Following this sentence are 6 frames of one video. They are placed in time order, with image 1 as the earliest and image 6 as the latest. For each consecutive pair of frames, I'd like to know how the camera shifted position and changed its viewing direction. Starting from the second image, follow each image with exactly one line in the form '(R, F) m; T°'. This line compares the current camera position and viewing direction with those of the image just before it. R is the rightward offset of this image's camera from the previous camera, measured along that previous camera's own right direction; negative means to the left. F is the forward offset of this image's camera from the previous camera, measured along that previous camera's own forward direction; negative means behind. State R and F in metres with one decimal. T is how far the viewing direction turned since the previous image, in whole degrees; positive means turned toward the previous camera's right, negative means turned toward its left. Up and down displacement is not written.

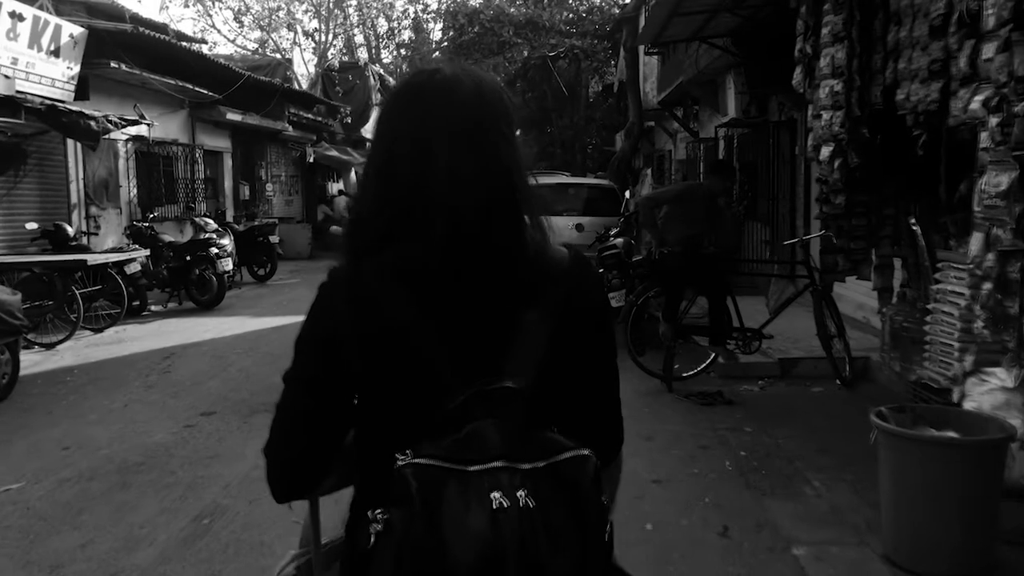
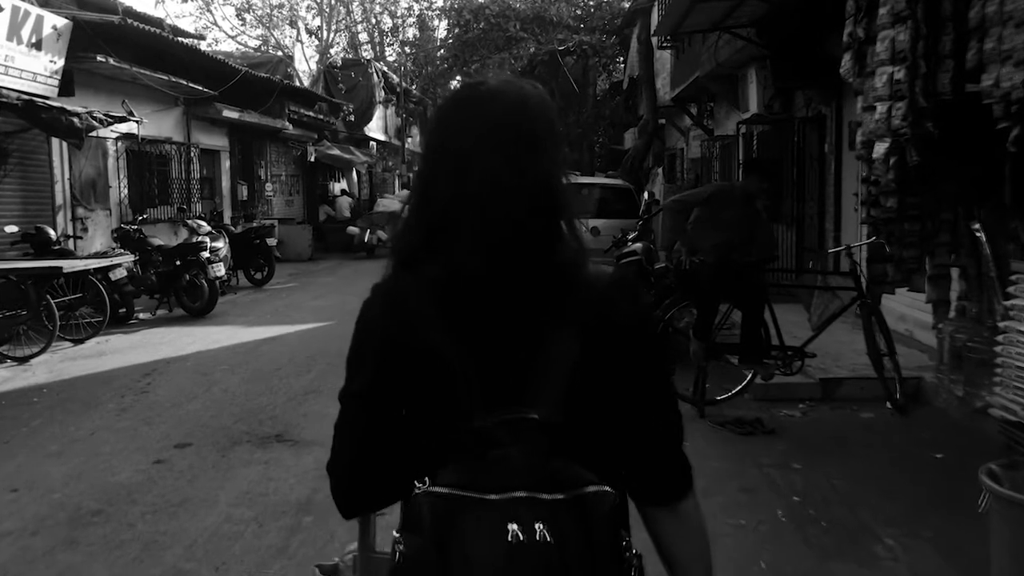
(0.0, +0.7) m; 0°
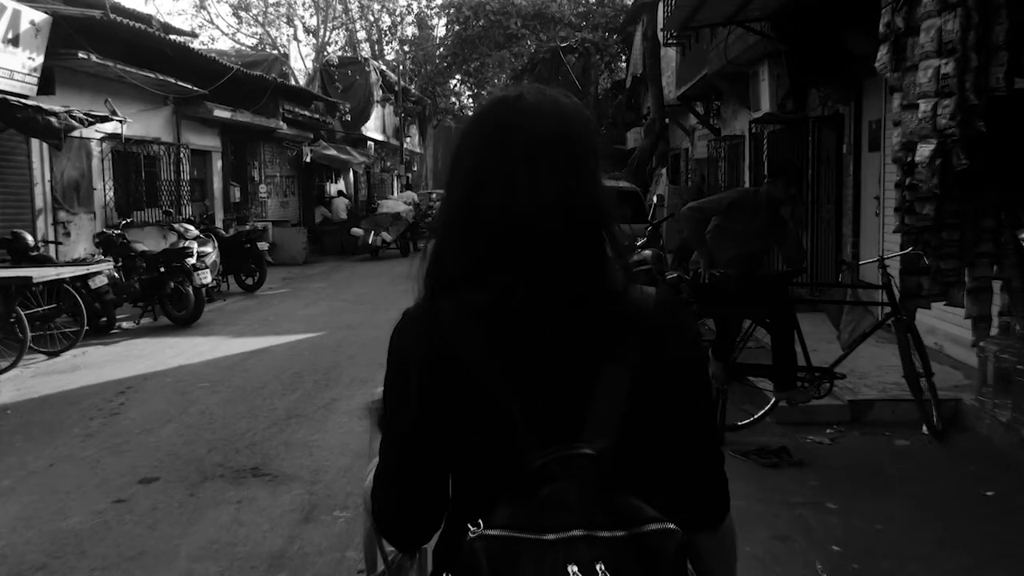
(0.0, +0.5) m; 0°
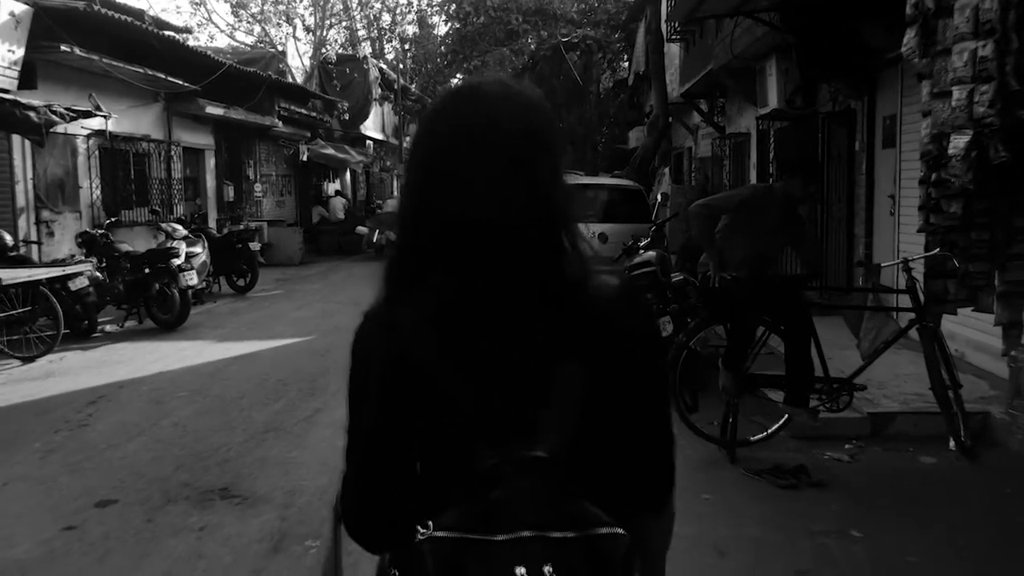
(0.0, +0.4) m; 0°
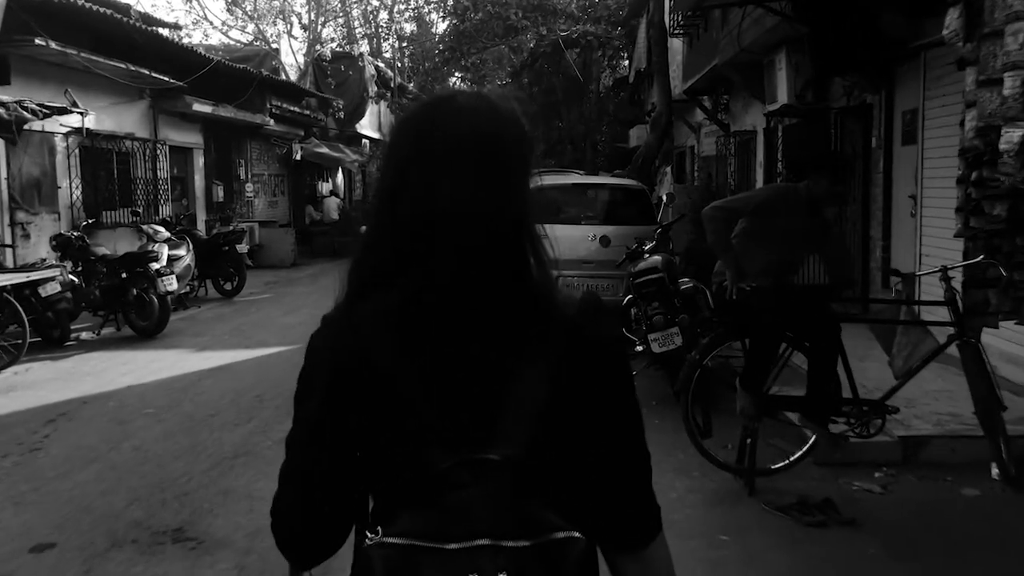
(0.0, +0.5) m; 0°
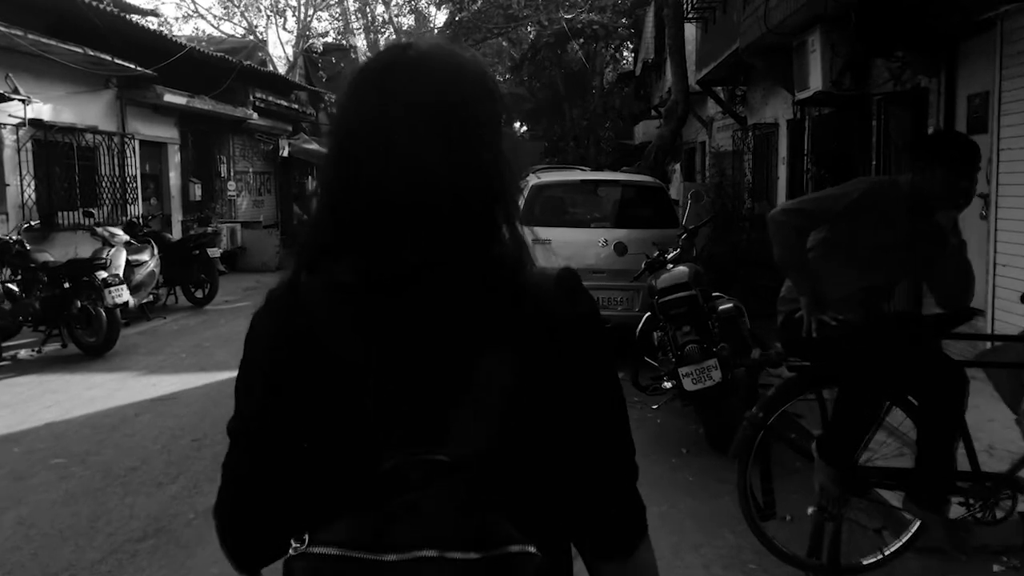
(0.0, +1.1) m; 0°
